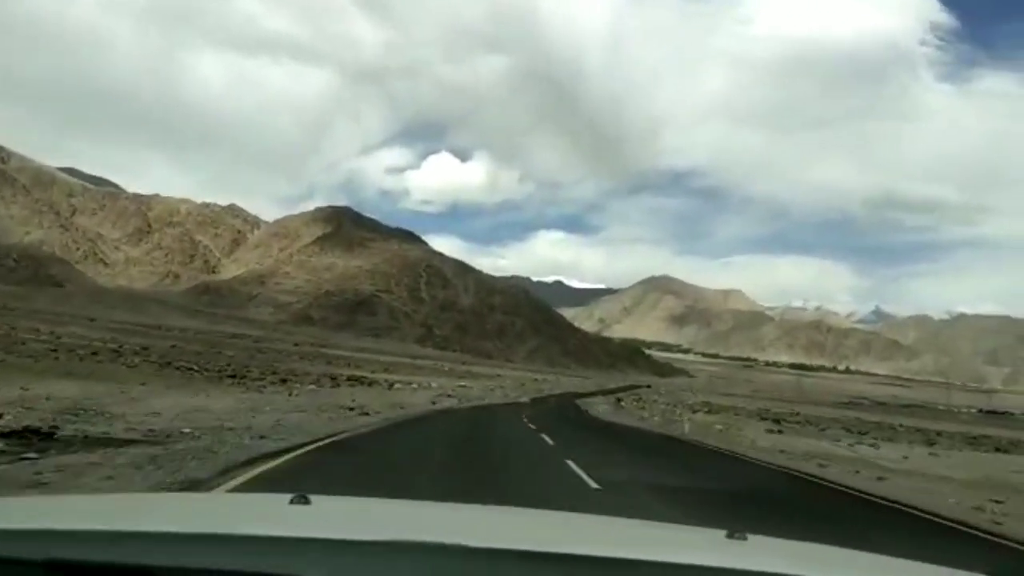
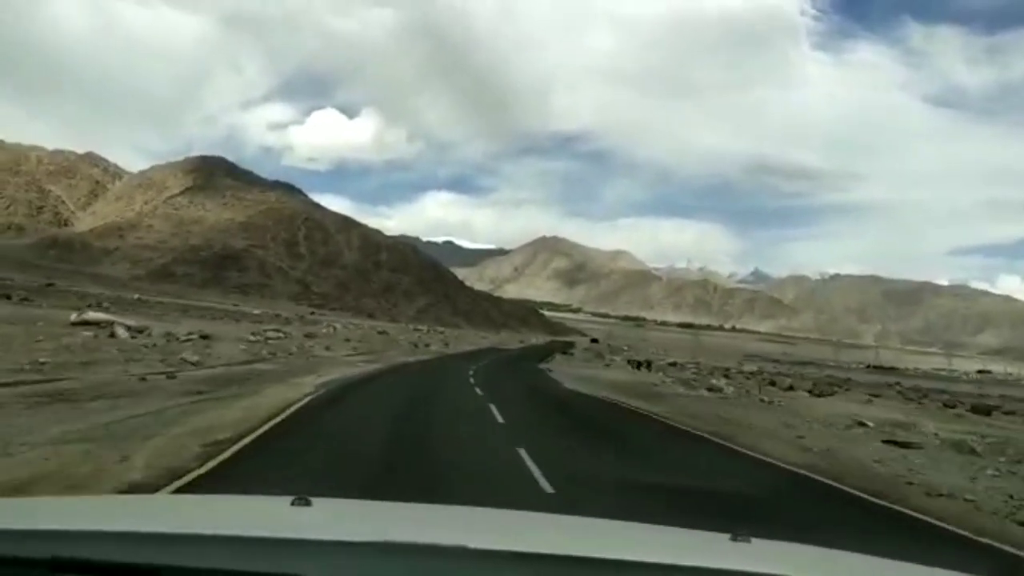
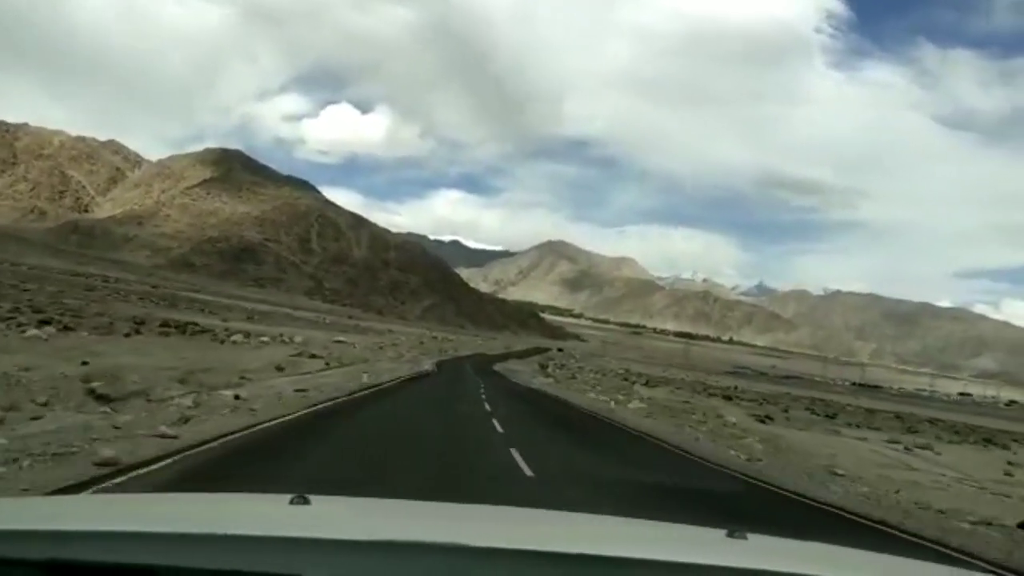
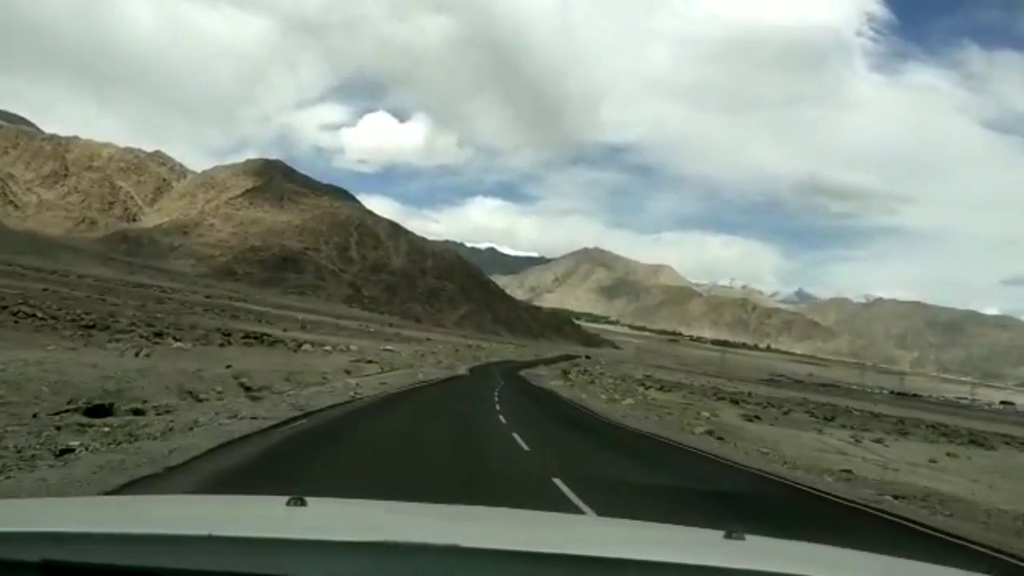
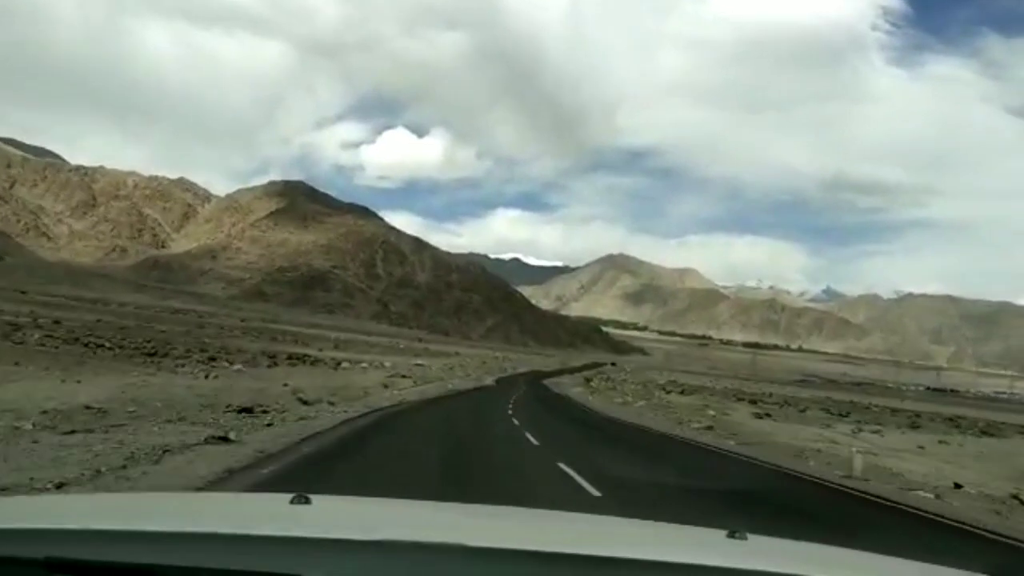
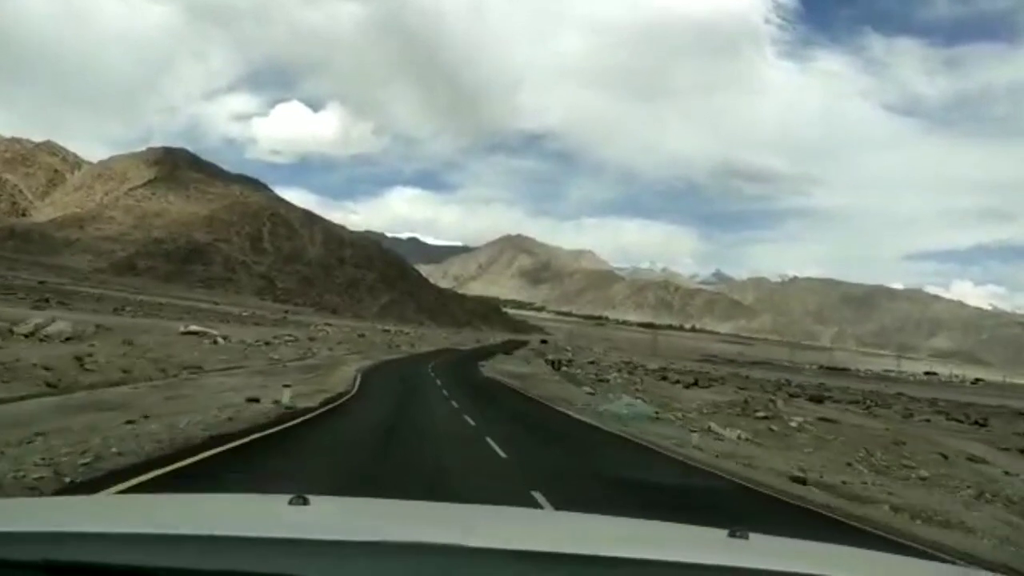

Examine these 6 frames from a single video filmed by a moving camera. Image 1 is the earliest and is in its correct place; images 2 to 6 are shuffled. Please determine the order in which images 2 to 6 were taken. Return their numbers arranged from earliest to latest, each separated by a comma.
5, 4, 3, 6, 2
